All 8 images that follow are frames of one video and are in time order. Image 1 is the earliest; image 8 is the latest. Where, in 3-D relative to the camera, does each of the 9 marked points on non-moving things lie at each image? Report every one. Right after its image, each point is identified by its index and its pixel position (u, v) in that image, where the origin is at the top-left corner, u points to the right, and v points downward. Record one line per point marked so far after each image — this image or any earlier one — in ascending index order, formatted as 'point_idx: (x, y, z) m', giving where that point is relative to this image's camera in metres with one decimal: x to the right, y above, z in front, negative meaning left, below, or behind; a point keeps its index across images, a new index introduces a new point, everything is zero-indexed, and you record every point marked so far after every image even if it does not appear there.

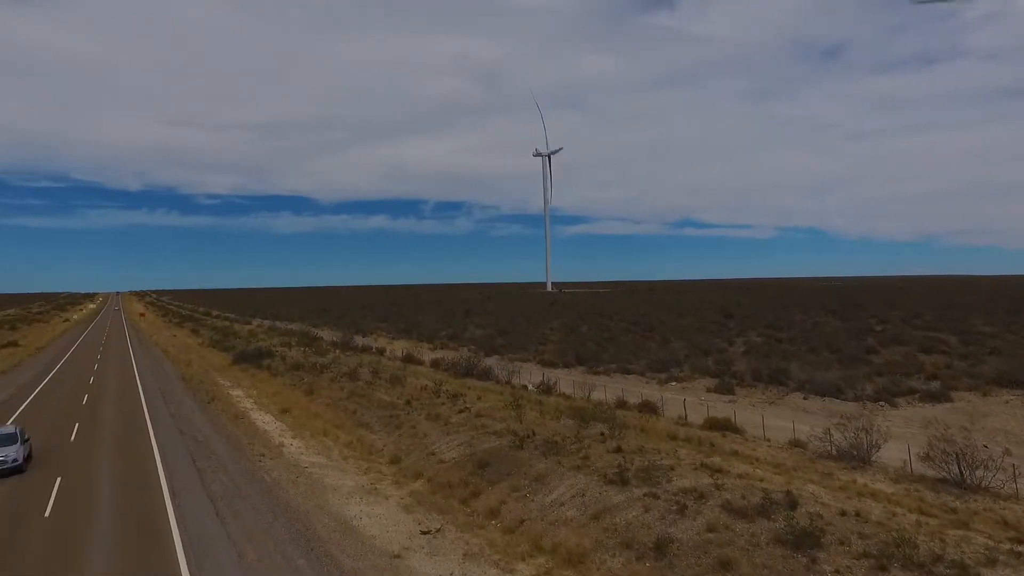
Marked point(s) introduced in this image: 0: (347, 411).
0: (-4.6, -3.4, +16.8) m
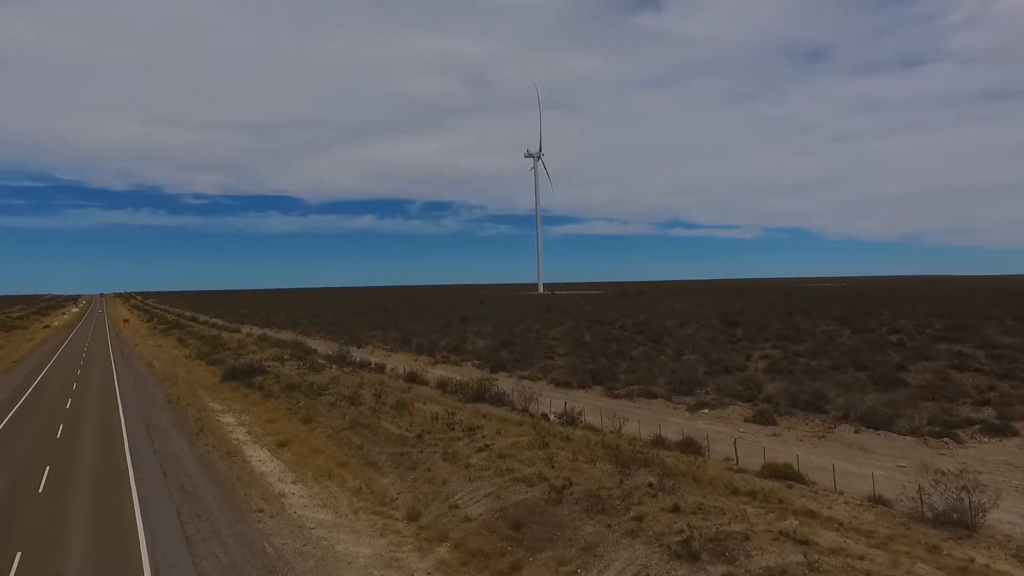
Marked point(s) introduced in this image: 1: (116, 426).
0: (-4.1, -4.0, +15.2) m
1: (-11.8, -4.0, +17.9) m
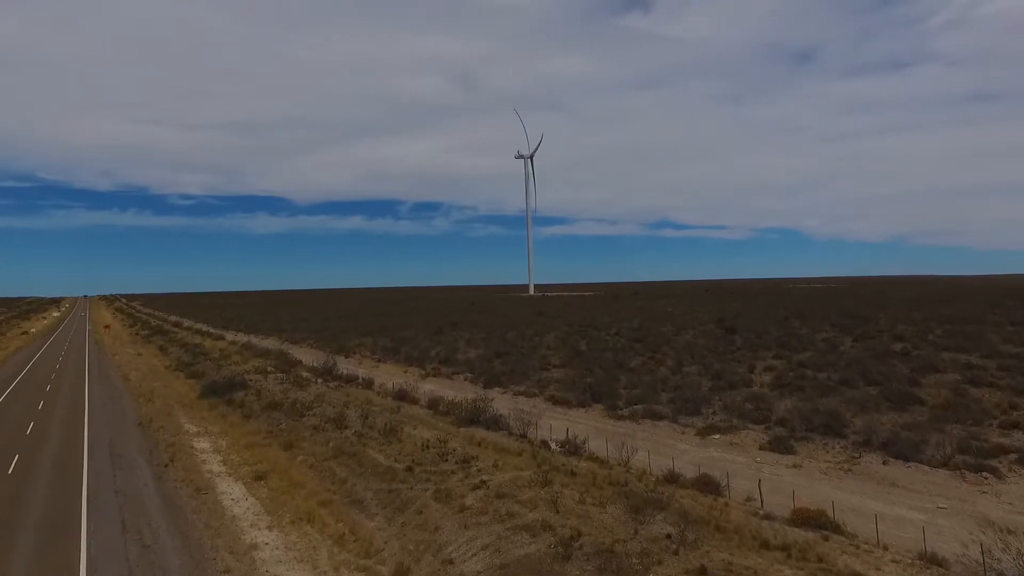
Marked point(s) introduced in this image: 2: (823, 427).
0: (-4.1, -4.4, +13.9) m
1: (-11.8, -4.5, +16.5) m
2: (+8.3, -3.7, +16.1) m
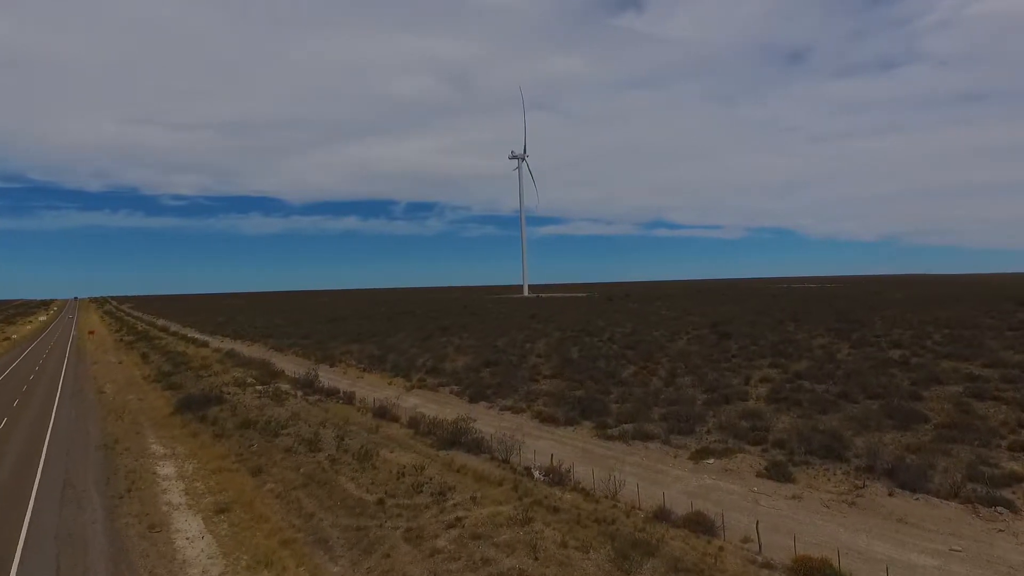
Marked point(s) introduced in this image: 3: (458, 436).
0: (-4.5, -4.8, +13.0) m
1: (-12.3, -4.9, +15.4) m
2: (+7.8, -4.1, +15.2) m
3: (-1.5, -4.2, +17.0) m
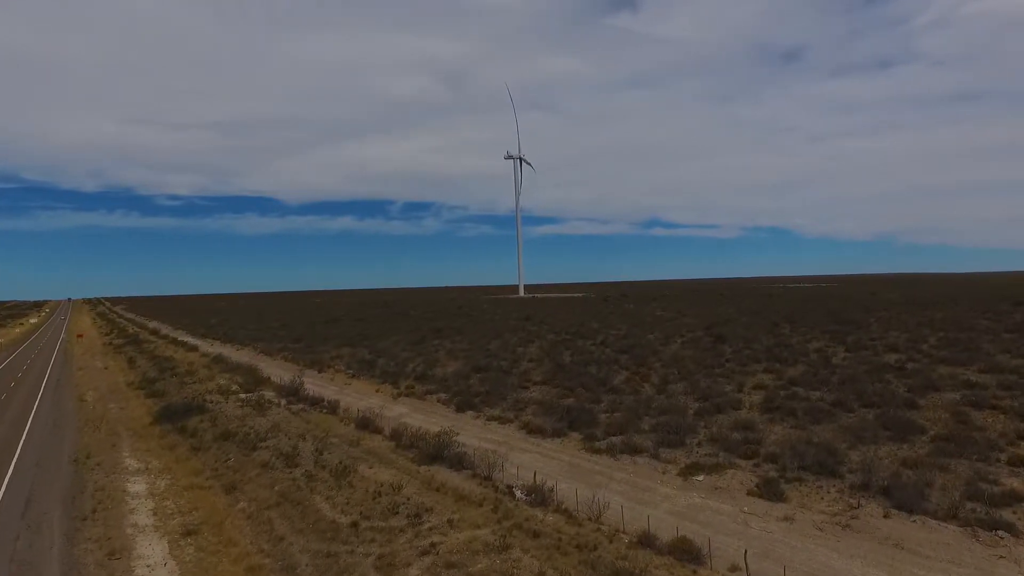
0: (-4.9, -5.1, +12.4) m
1: (-12.7, -5.2, +14.8) m
2: (+7.4, -4.3, +14.7) m
3: (-2.0, -4.4, +16.5) m
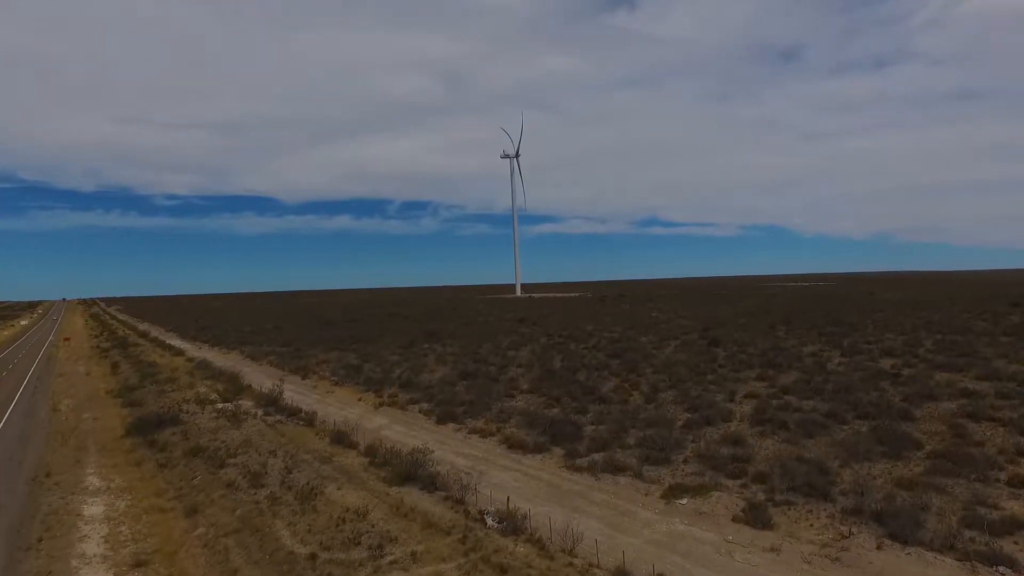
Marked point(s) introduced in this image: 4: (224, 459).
0: (-5.5, -5.4, +11.6) m
1: (-13.3, -5.5, +14.0) m
2: (+6.8, -4.6, +13.9) m
3: (-2.6, -4.7, +15.7) m
4: (-8.7, -5.2, +18.3) m
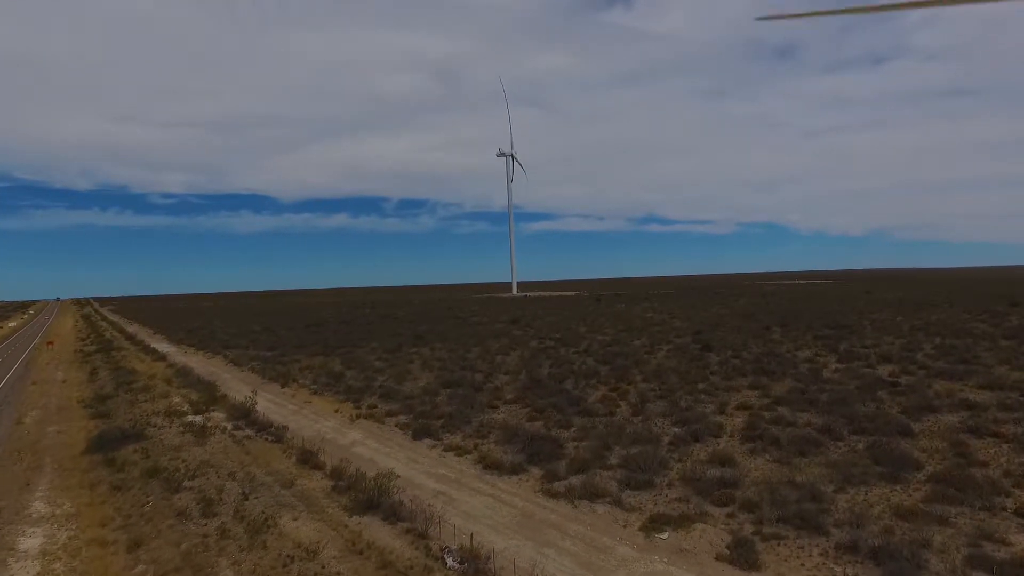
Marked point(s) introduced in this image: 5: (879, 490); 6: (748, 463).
0: (-6.2, -5.7, +10.5) m
1: (-14.0, -5.9, +12.9) m
2: (+6.1, -4.9, +12.9) m
3: (-3.3, -5.0, +14.6) m
4: (-9.4, -5.5, +17.2) m
5: (+8.8, -4.9, +14.5) m
6: (+6.6, -4.9, +16.9) m
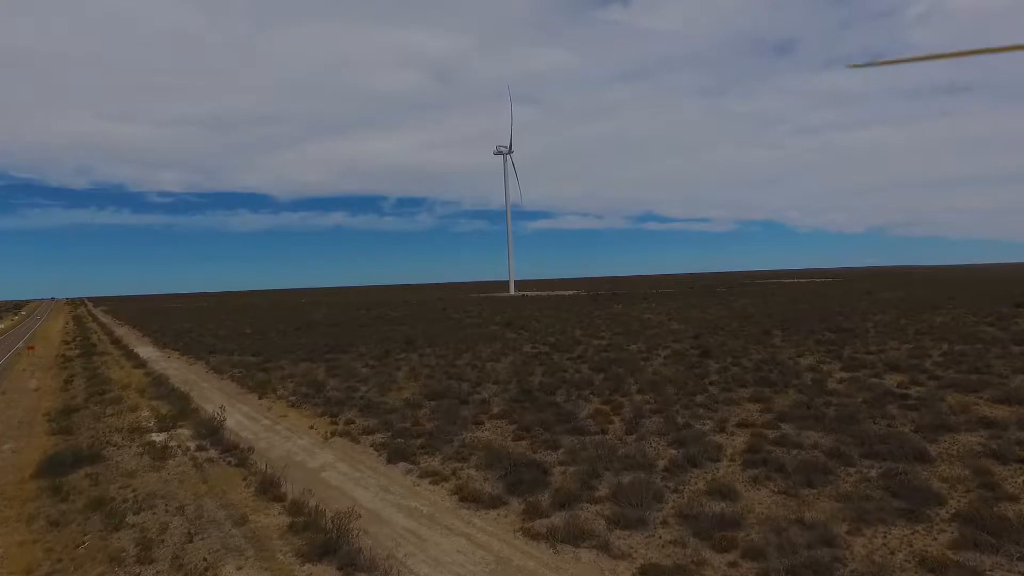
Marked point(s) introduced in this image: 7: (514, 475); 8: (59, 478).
0: (-6.7, -6.1, +8.9) m
1: (-14.5, -6.3, +11.2) m
2: (+5.6, -5.2, +11.3) m
3: (-3.8, -5.4, +13.0) m
4: (-10.0, -5.9, +15.6) m
5: (+8.3, -5.2, +12.9) m
6: (+6.0, -5.2, +15.3) m
7: (+0.1, -5.3, +17.2) m
8: (-14.8, -6.1, +19.7) m
